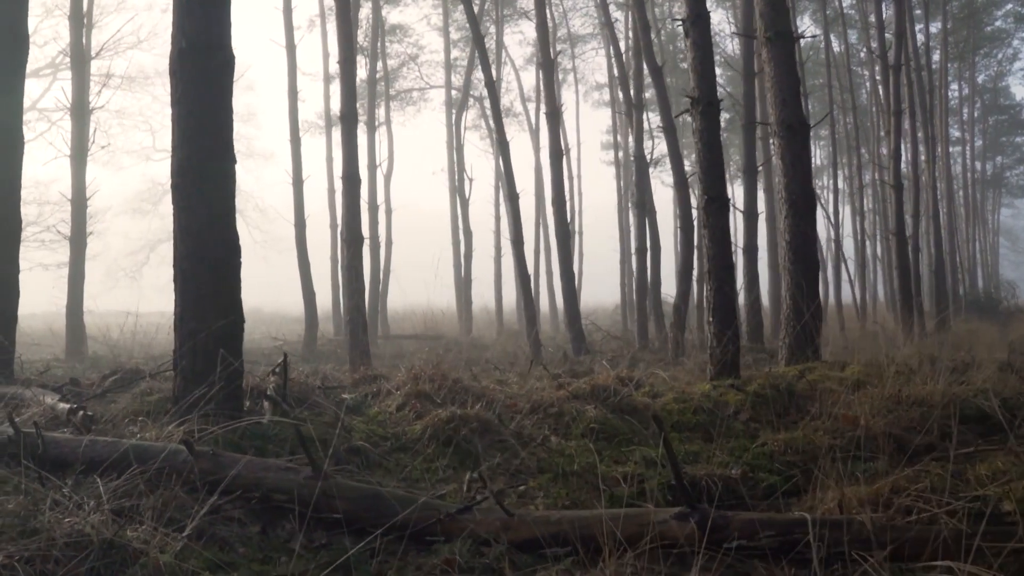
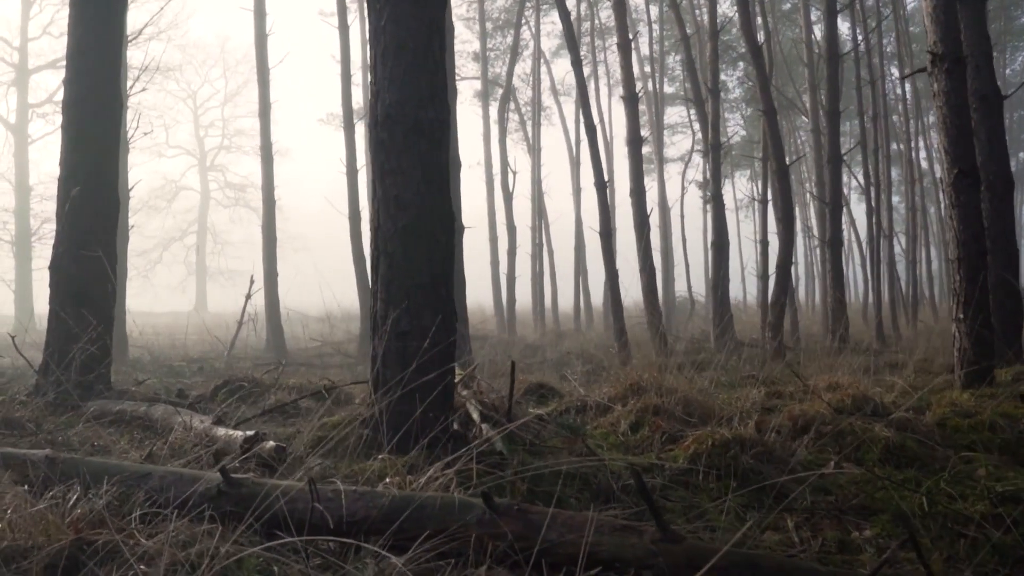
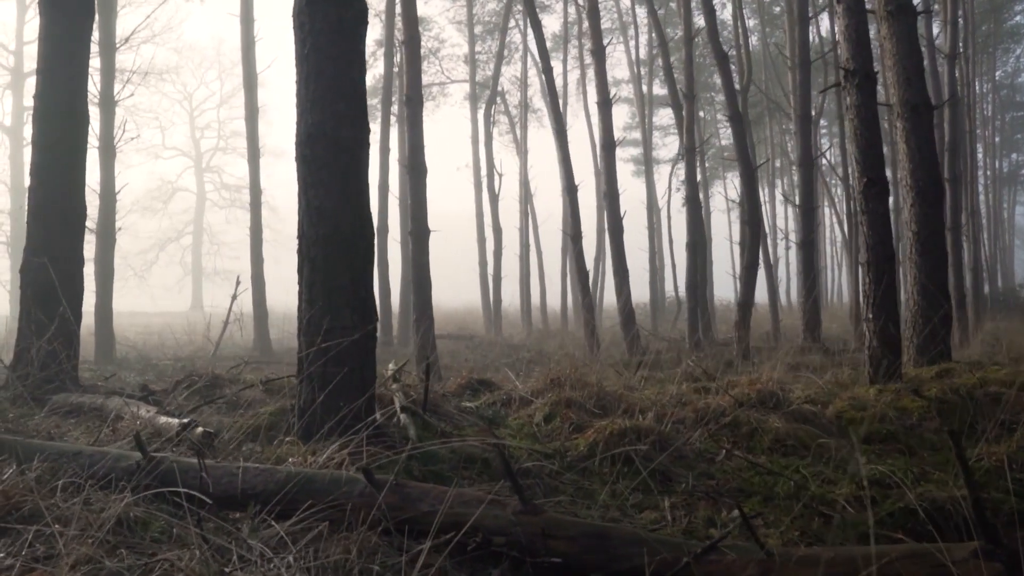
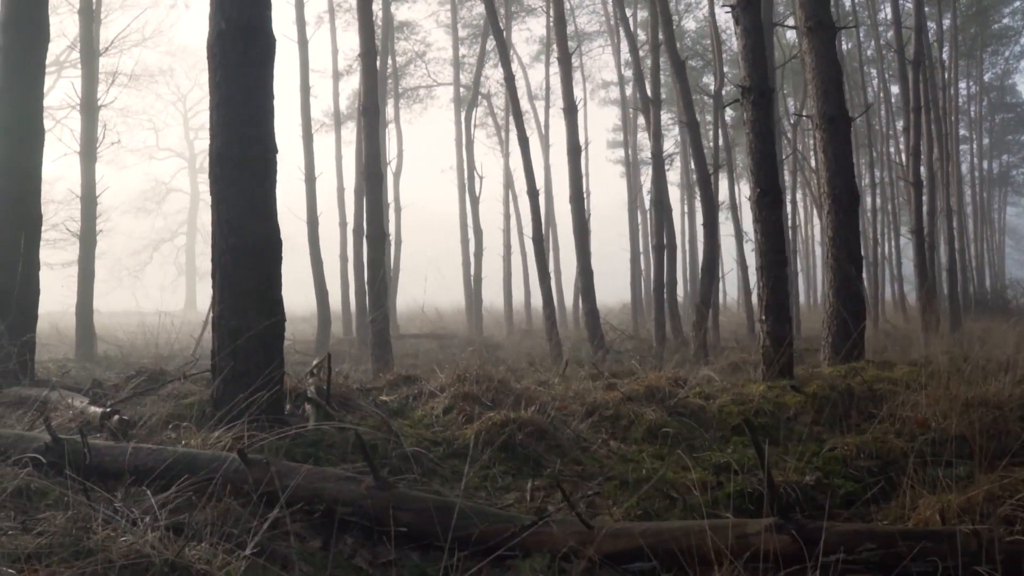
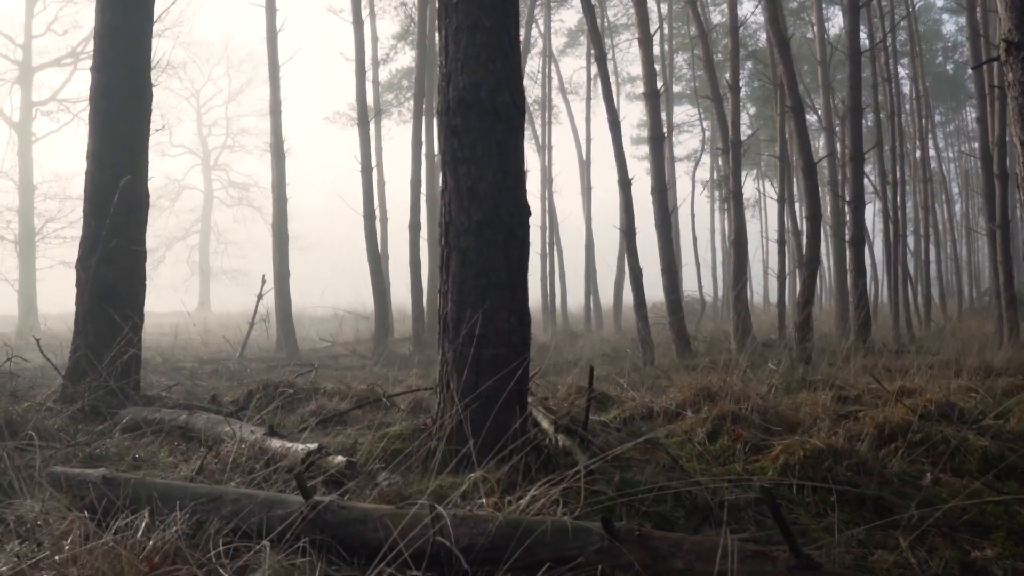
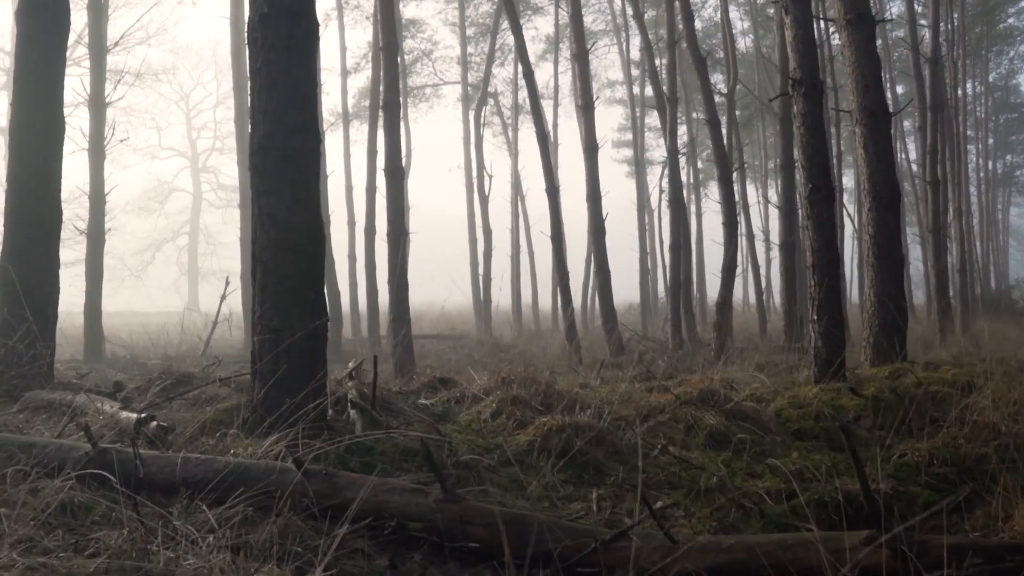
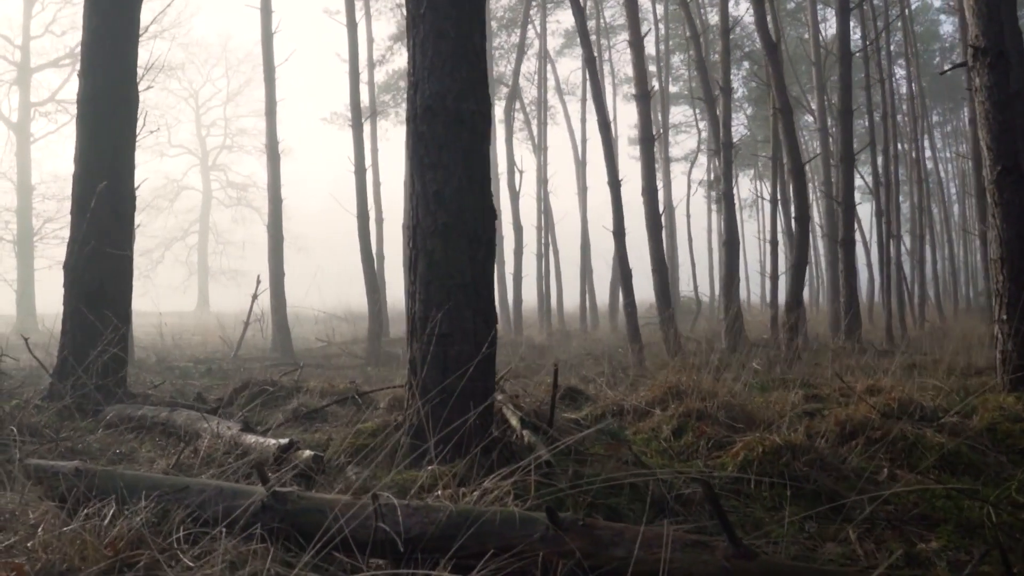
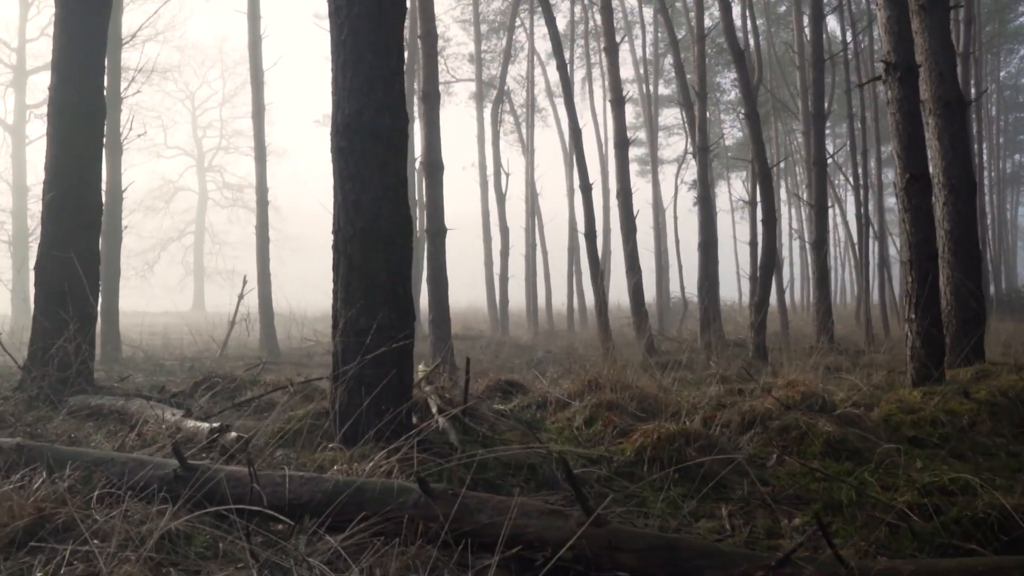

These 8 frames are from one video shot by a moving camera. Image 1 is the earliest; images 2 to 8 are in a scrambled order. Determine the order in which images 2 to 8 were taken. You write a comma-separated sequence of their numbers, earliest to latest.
4, 6, 3, 8, 2, 7, 5
